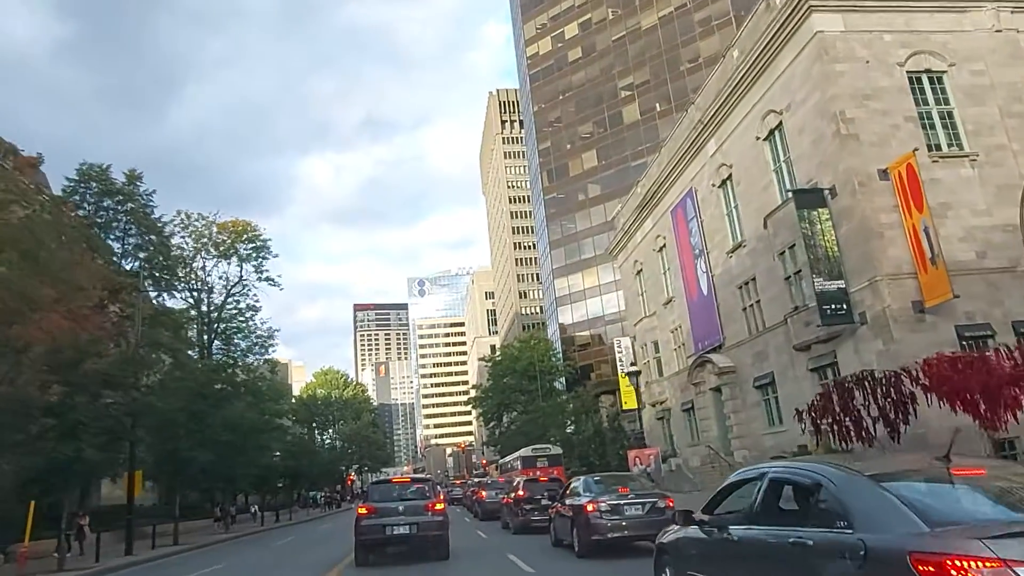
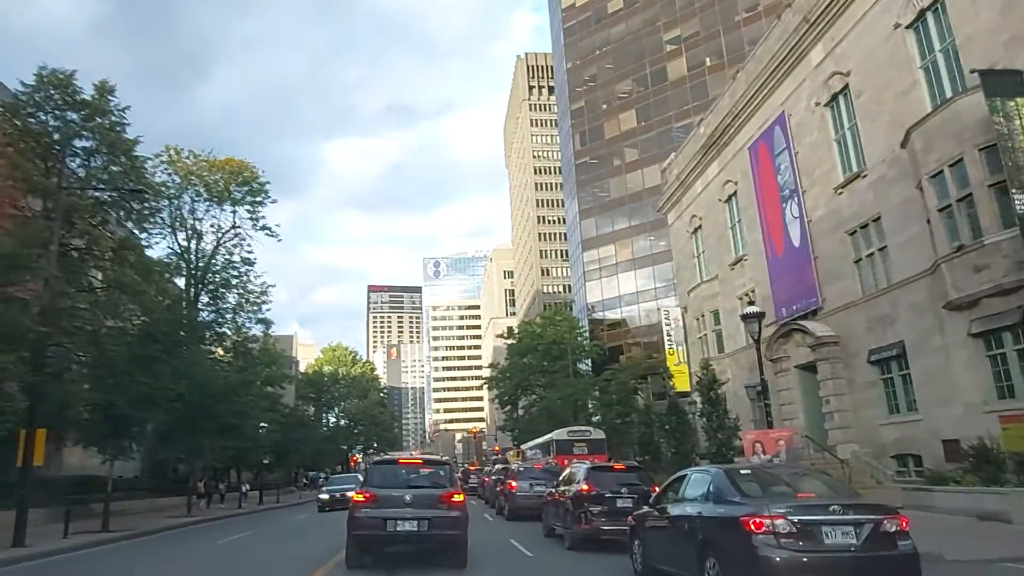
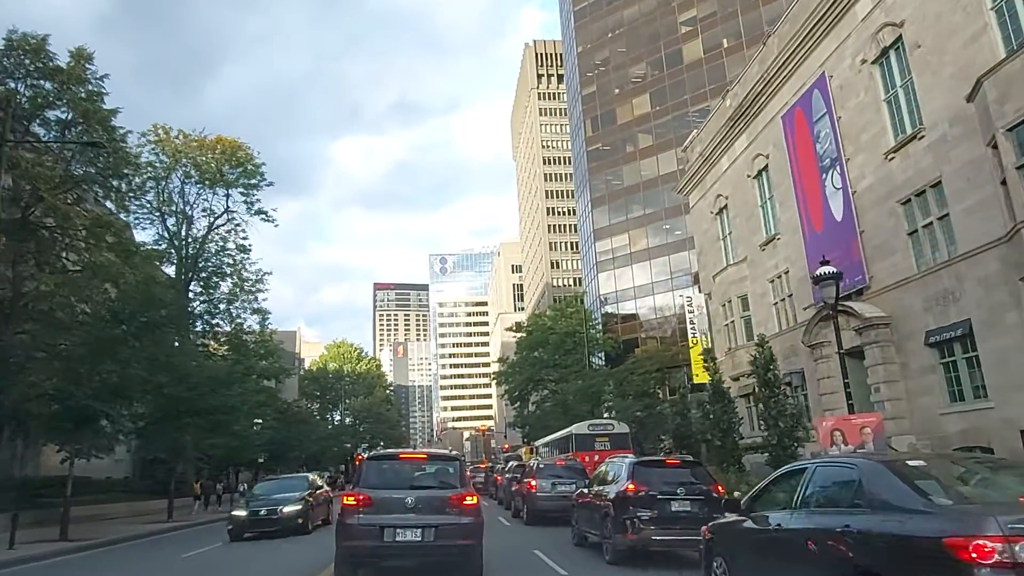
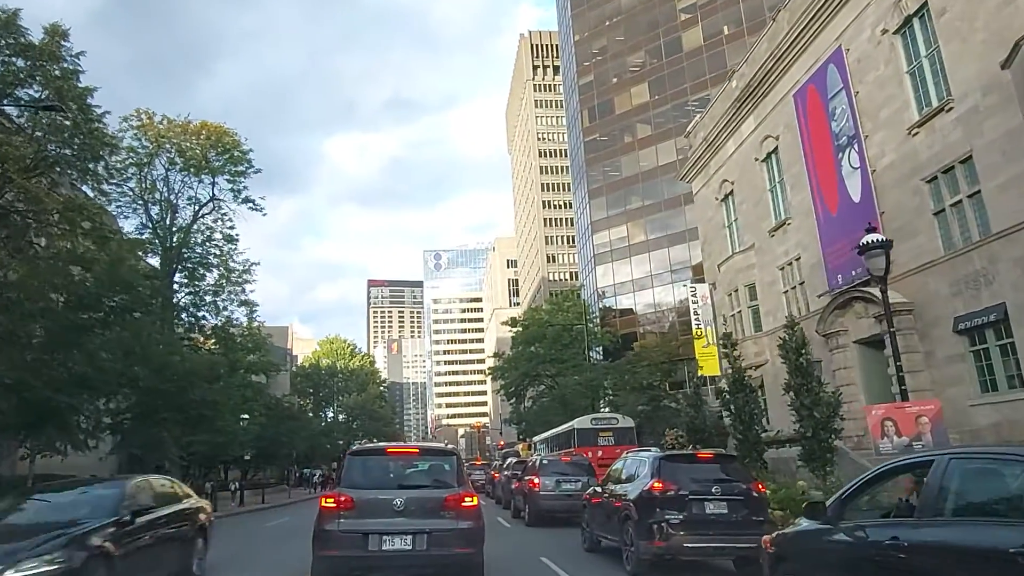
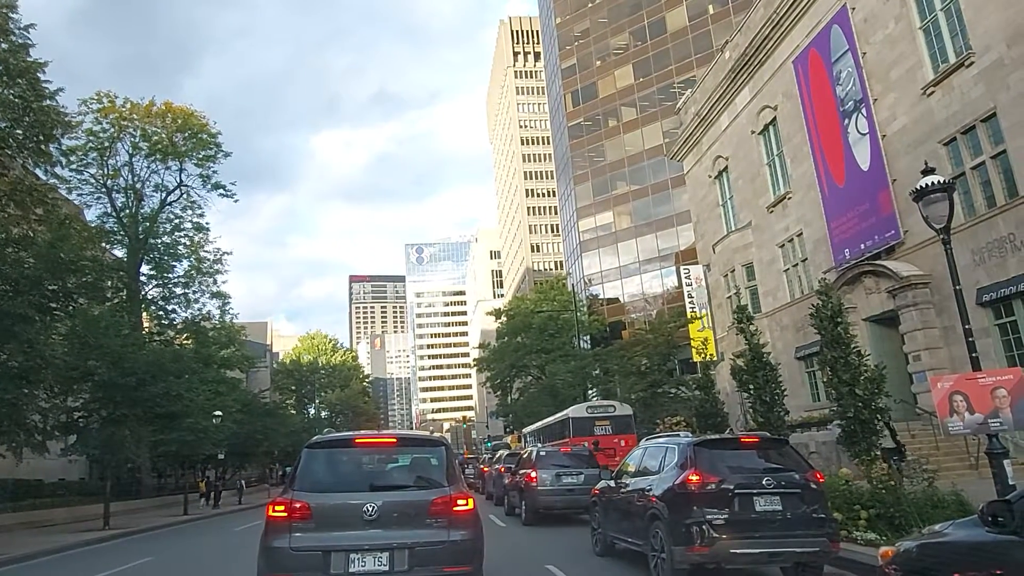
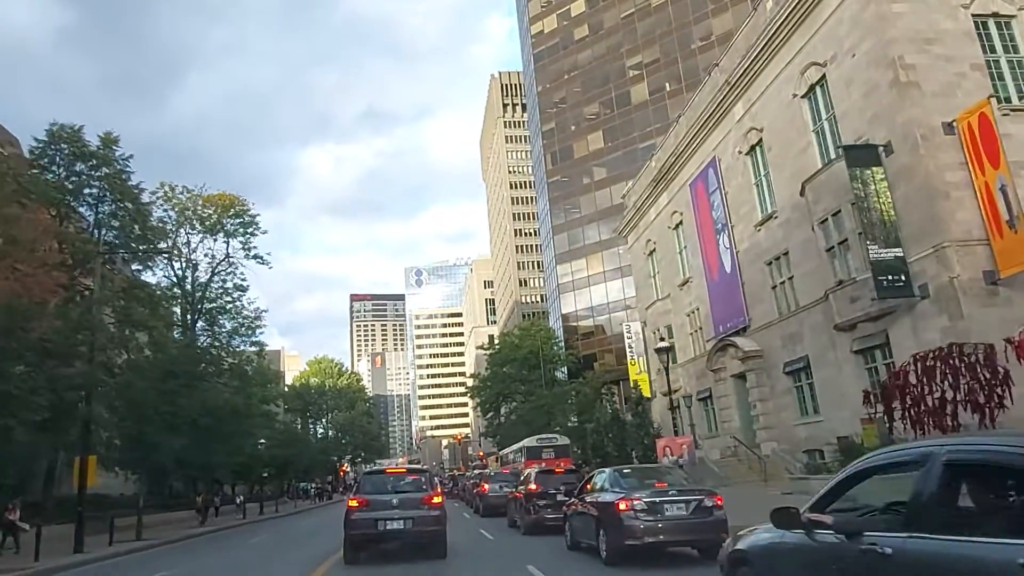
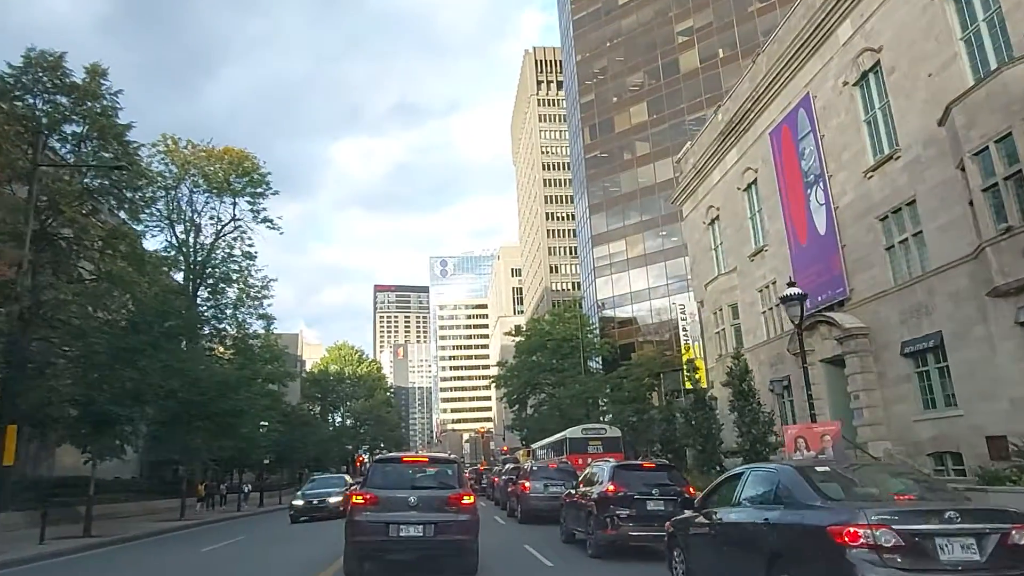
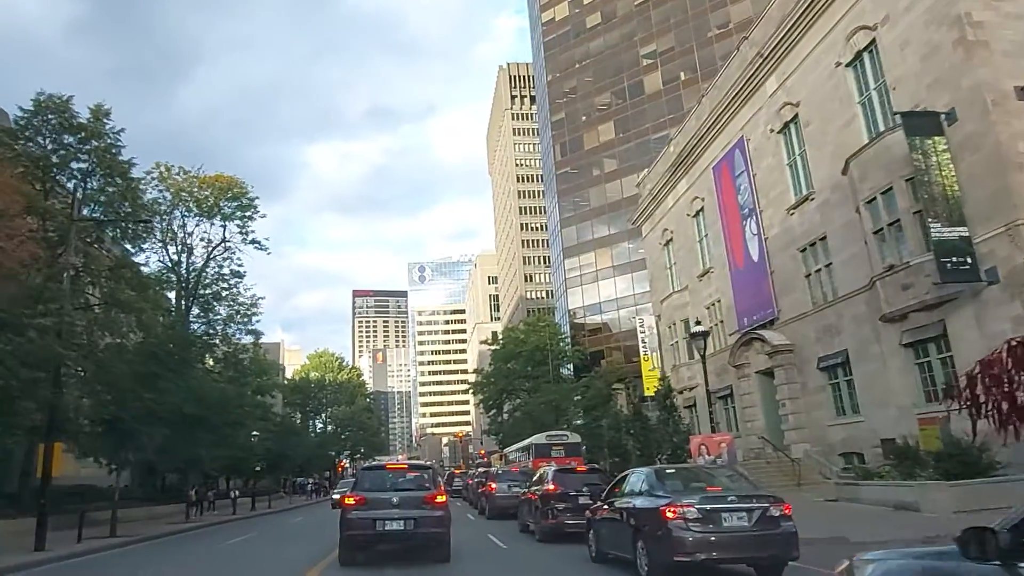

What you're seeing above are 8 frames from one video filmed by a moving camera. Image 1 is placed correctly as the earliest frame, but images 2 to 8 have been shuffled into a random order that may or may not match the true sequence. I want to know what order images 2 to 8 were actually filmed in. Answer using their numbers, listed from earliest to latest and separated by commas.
6, 8, 2, 7, 3, 4, 5
